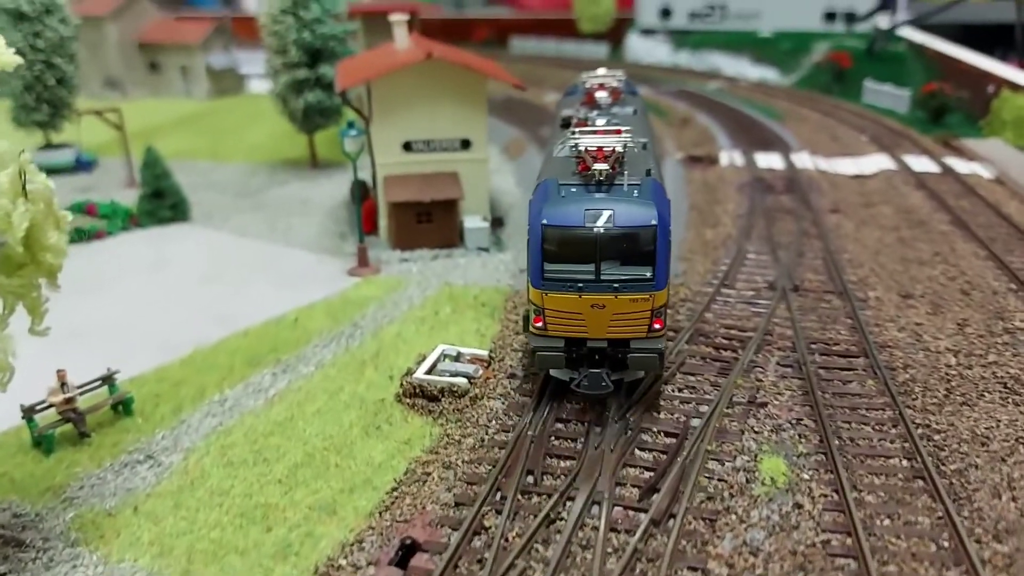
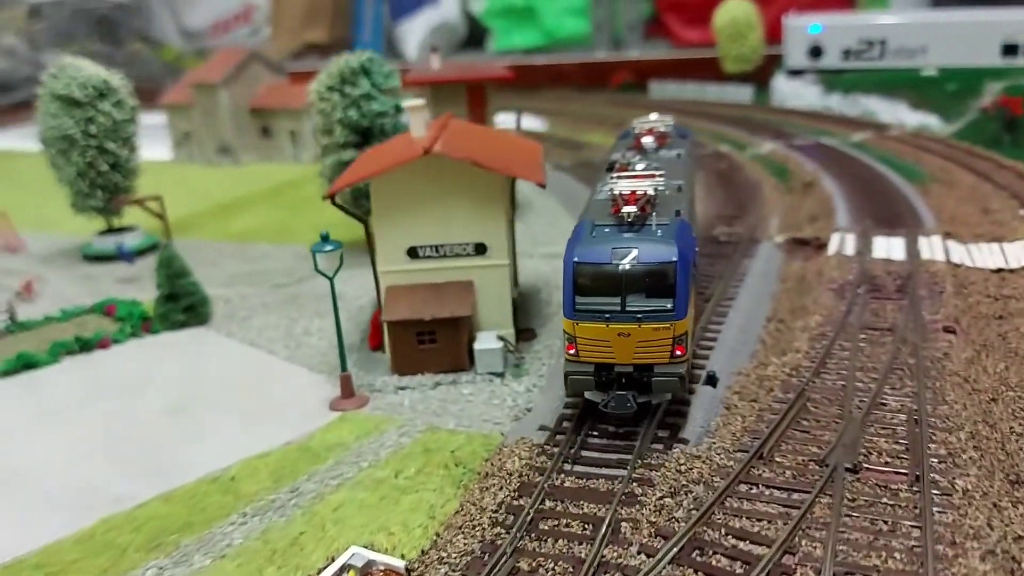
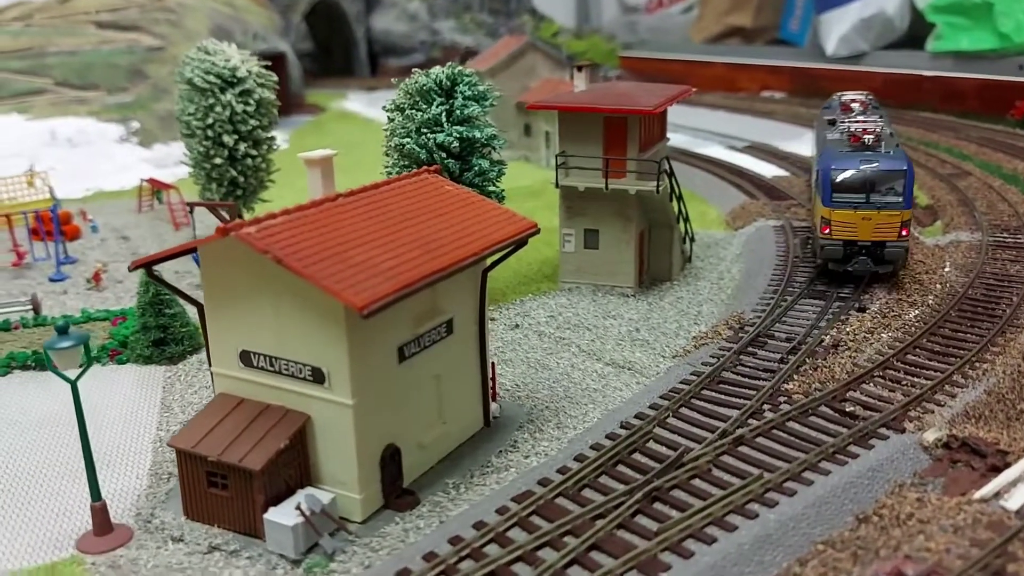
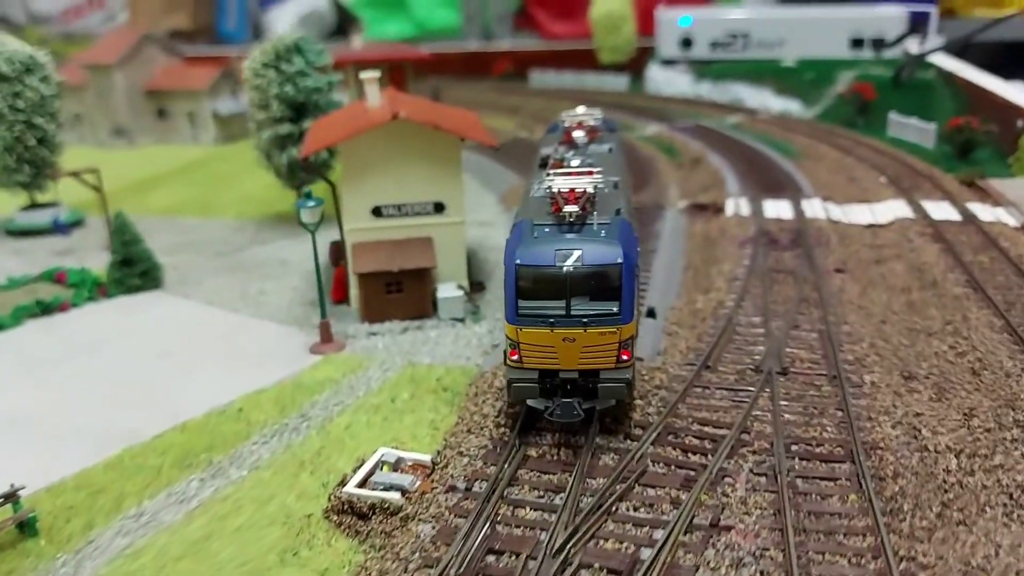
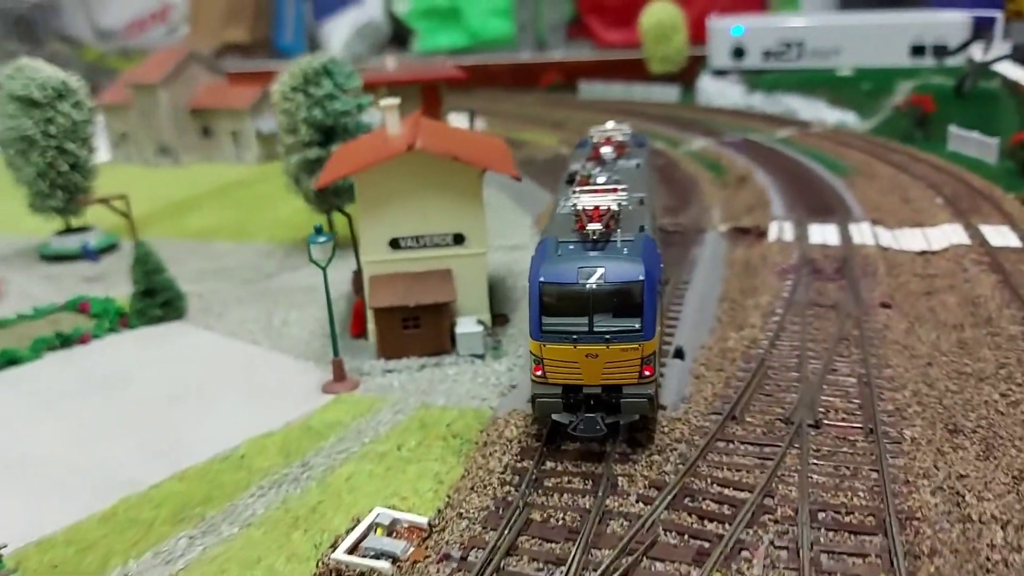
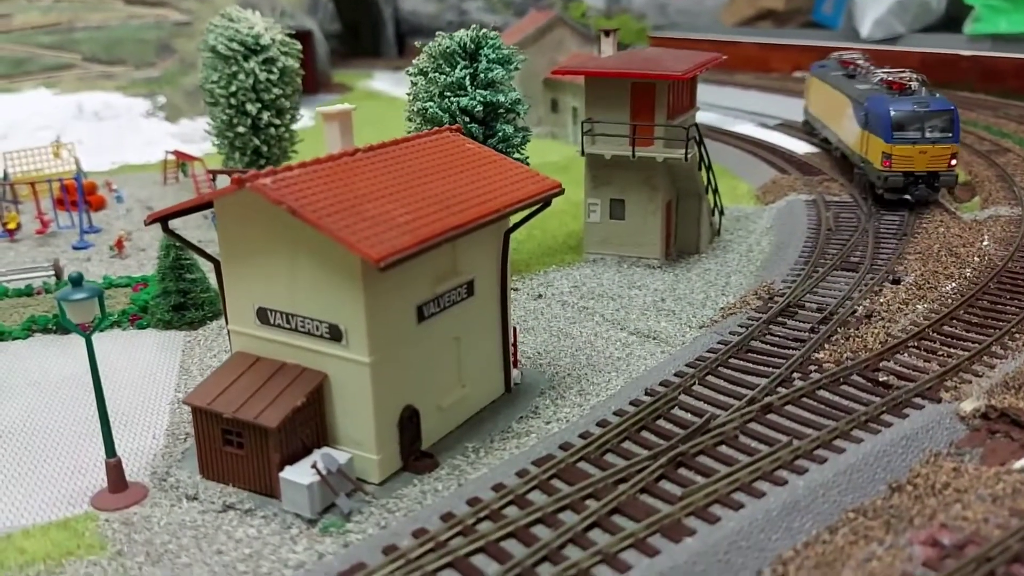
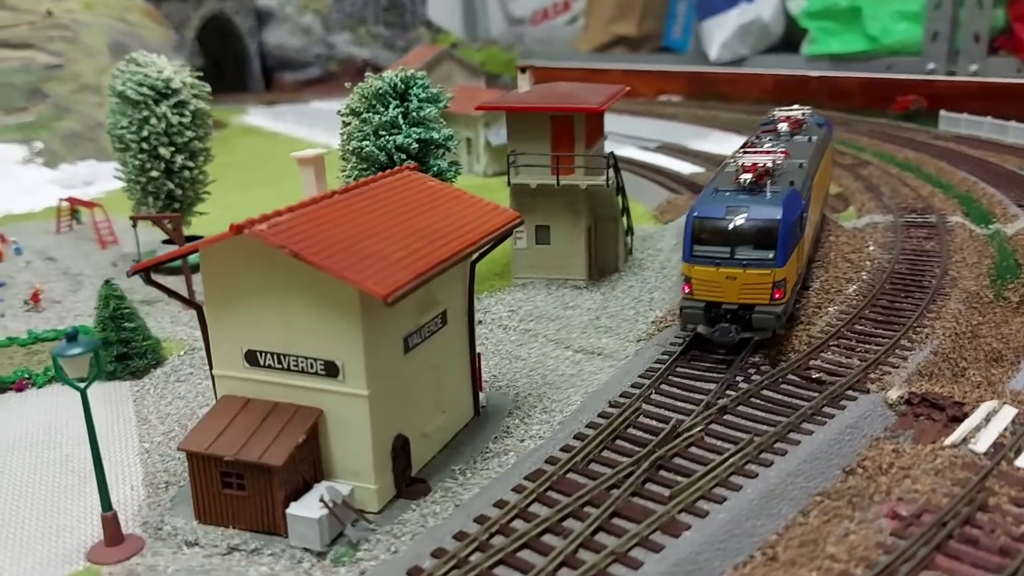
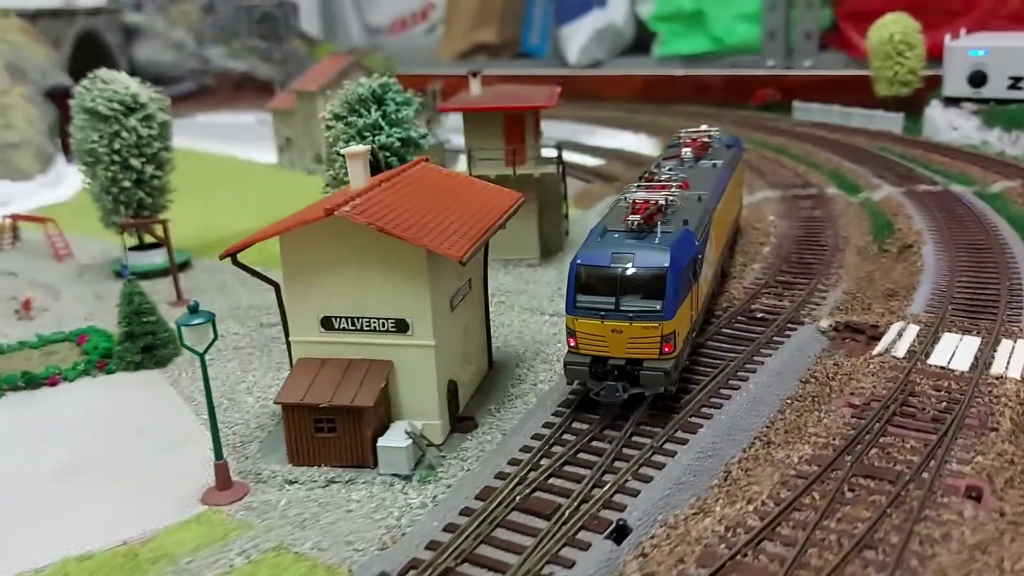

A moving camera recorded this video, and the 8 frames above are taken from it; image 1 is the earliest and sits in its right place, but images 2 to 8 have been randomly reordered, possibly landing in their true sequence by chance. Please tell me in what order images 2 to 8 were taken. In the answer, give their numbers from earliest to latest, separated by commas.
4, 5, 2, 8, 7, 3, 6
